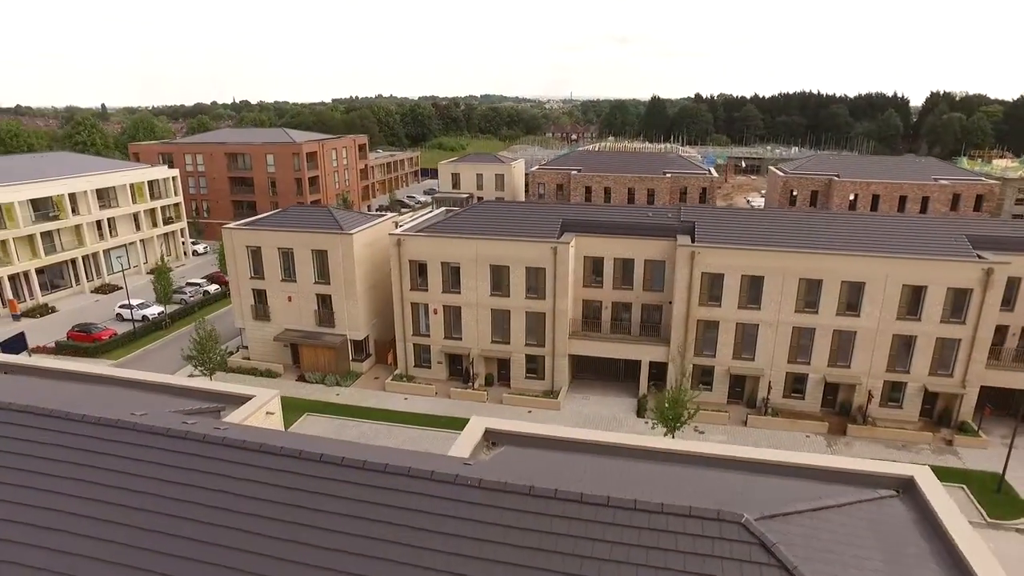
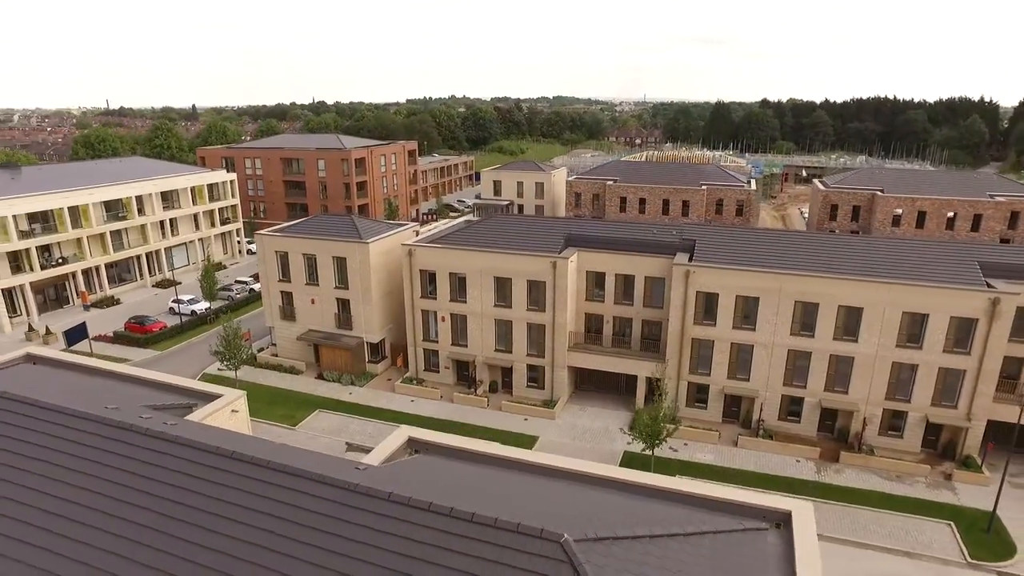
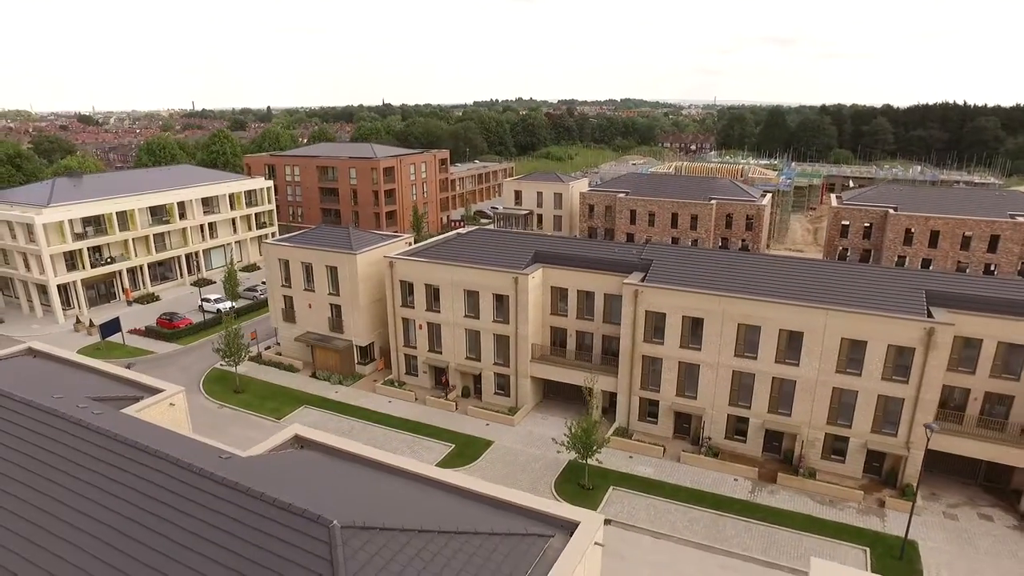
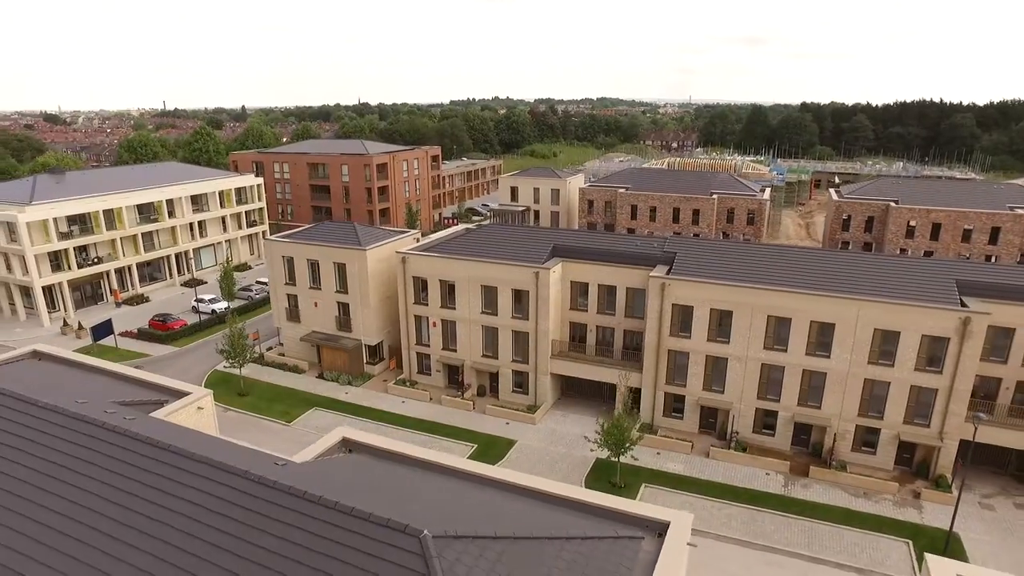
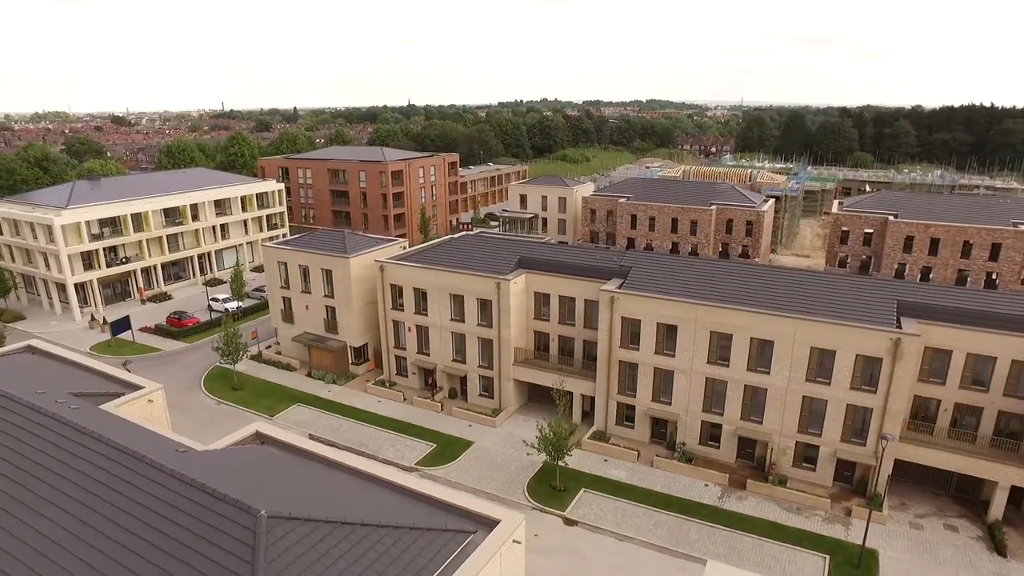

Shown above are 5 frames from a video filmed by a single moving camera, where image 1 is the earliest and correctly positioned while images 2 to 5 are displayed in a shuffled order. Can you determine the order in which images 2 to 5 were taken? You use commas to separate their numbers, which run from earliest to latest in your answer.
2, 4, 3, 5
